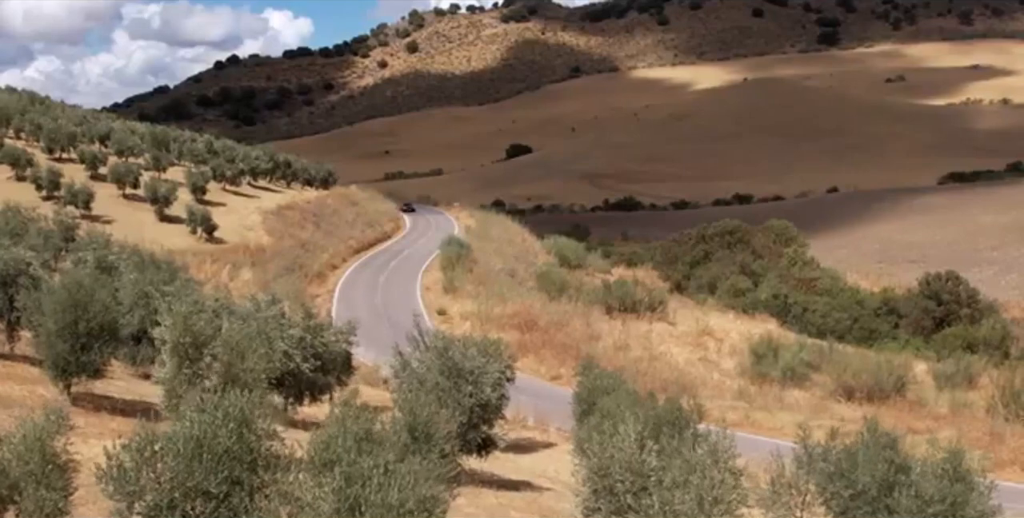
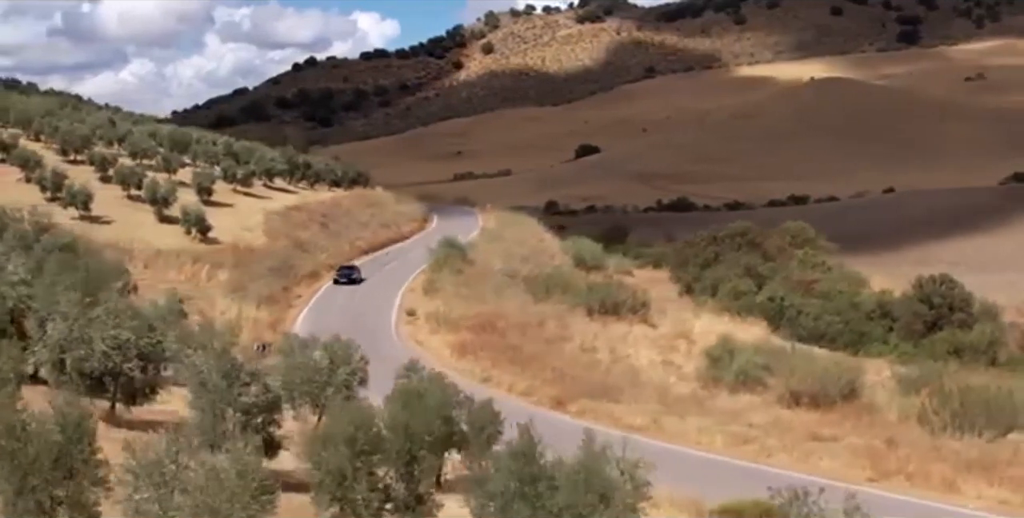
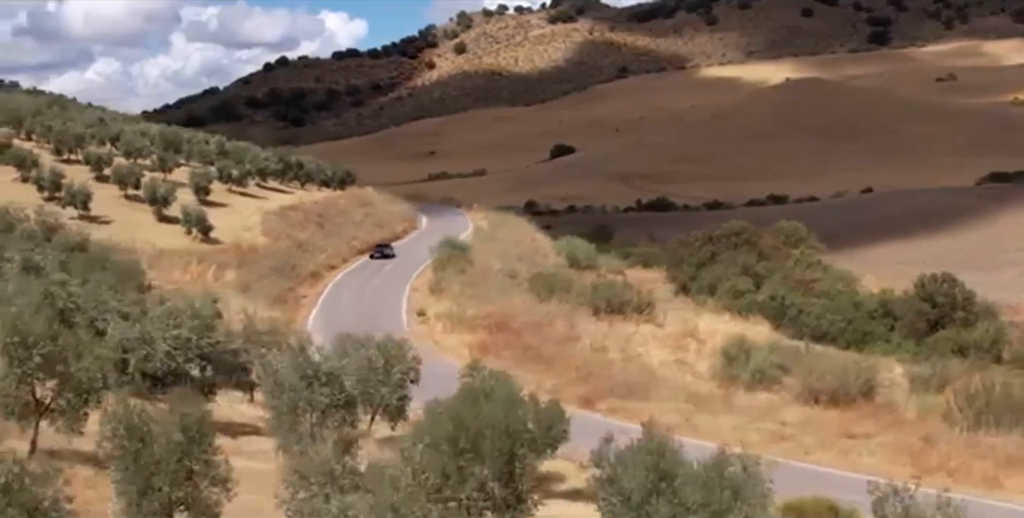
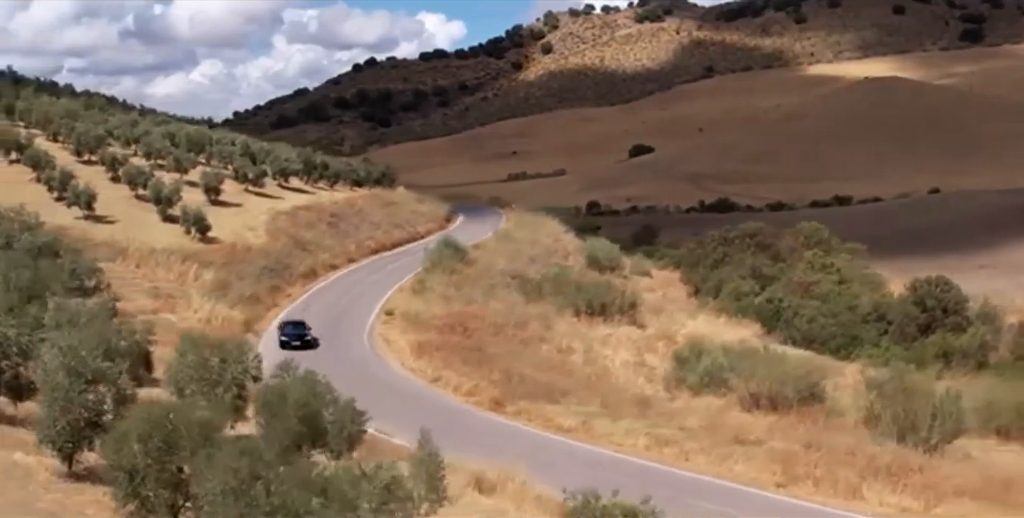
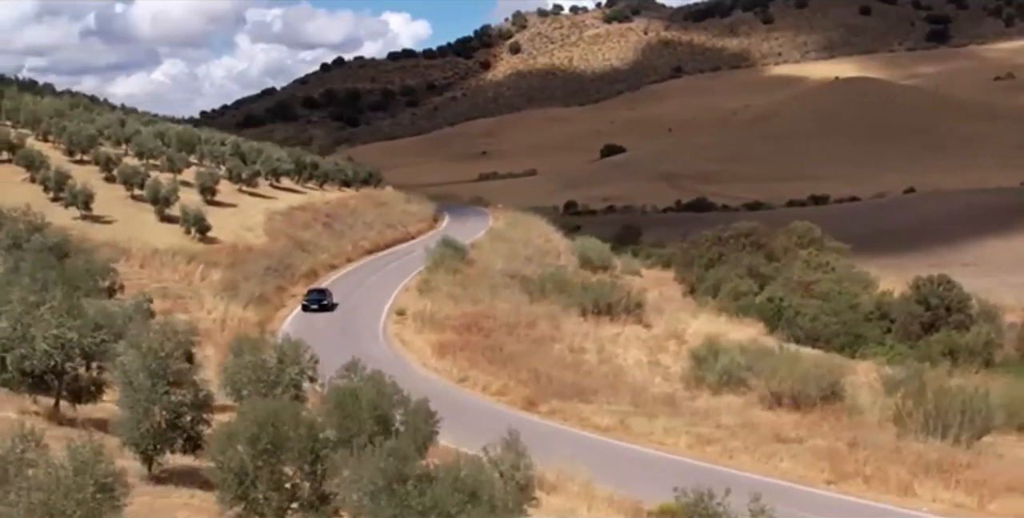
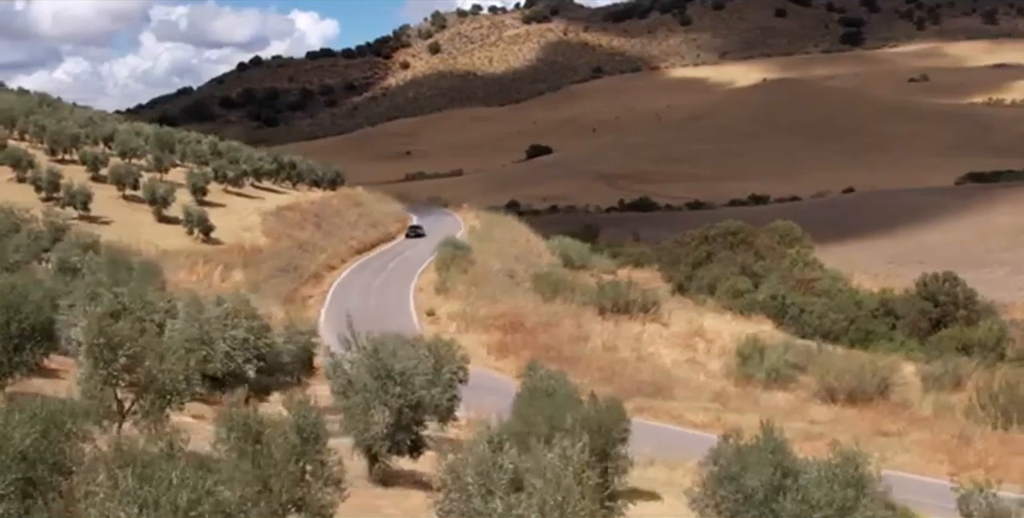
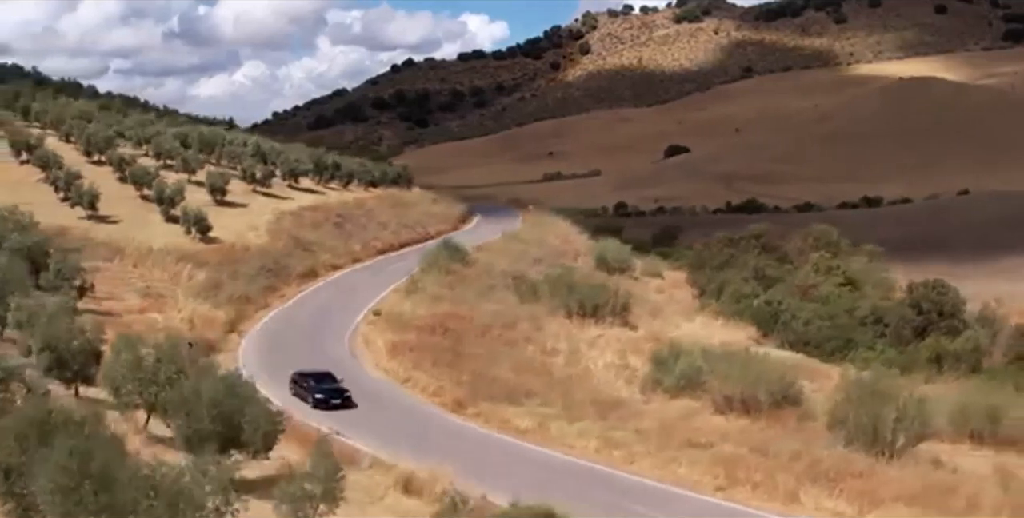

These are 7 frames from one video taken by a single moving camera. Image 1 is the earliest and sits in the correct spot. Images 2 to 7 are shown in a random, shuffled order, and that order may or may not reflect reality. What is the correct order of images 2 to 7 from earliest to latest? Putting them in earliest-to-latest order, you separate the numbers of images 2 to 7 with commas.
6, 3, 2, 5, 4, 7
